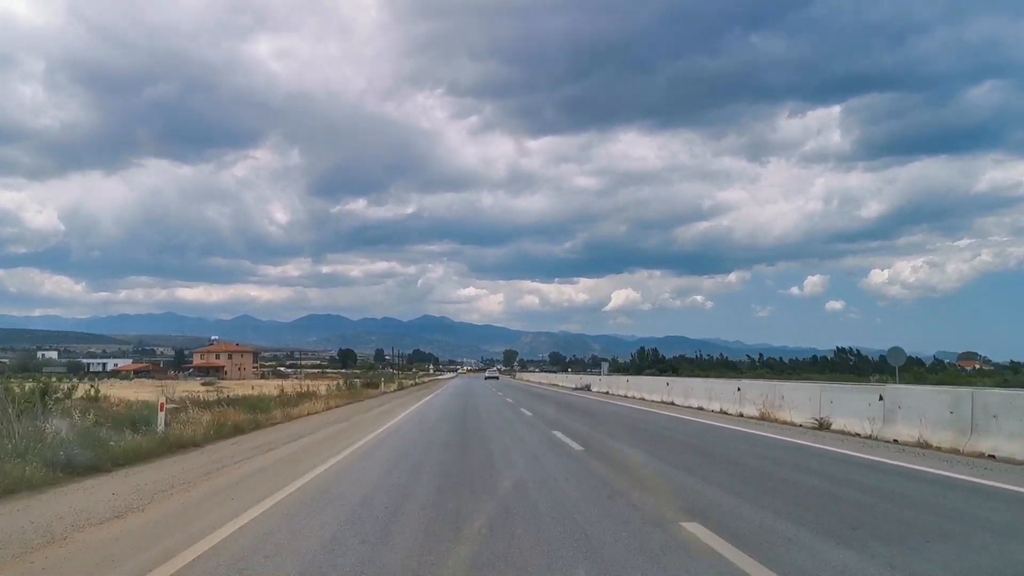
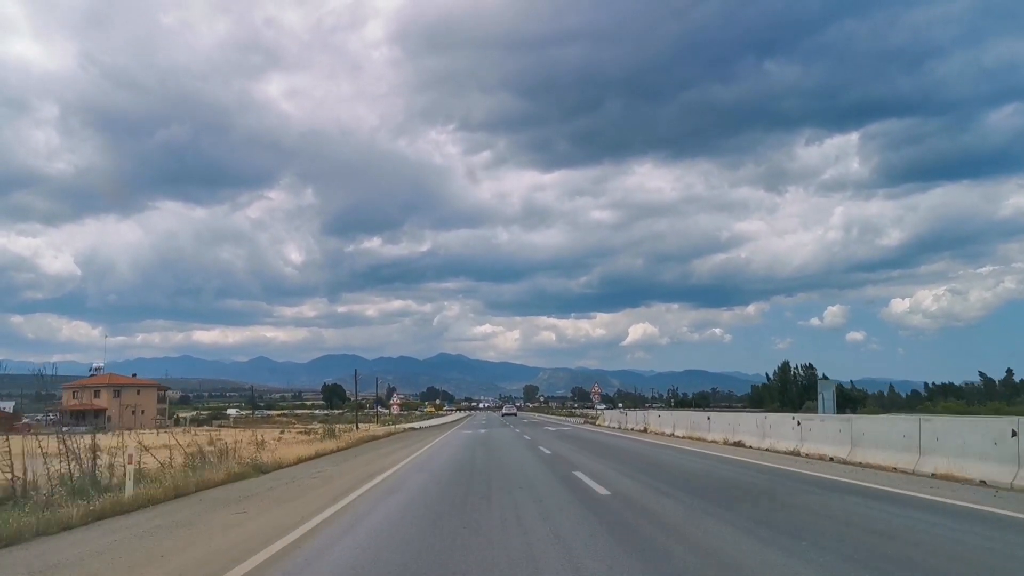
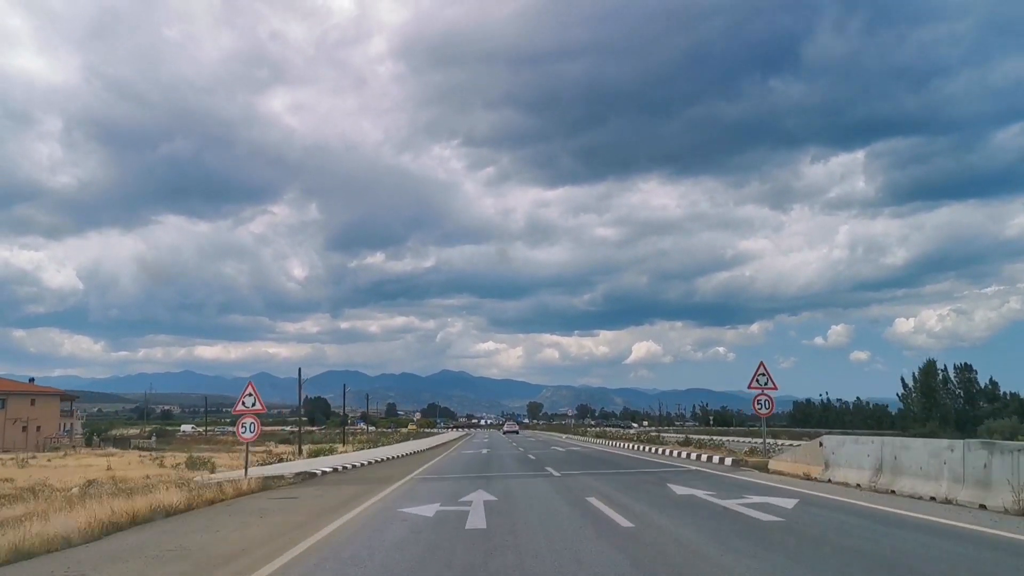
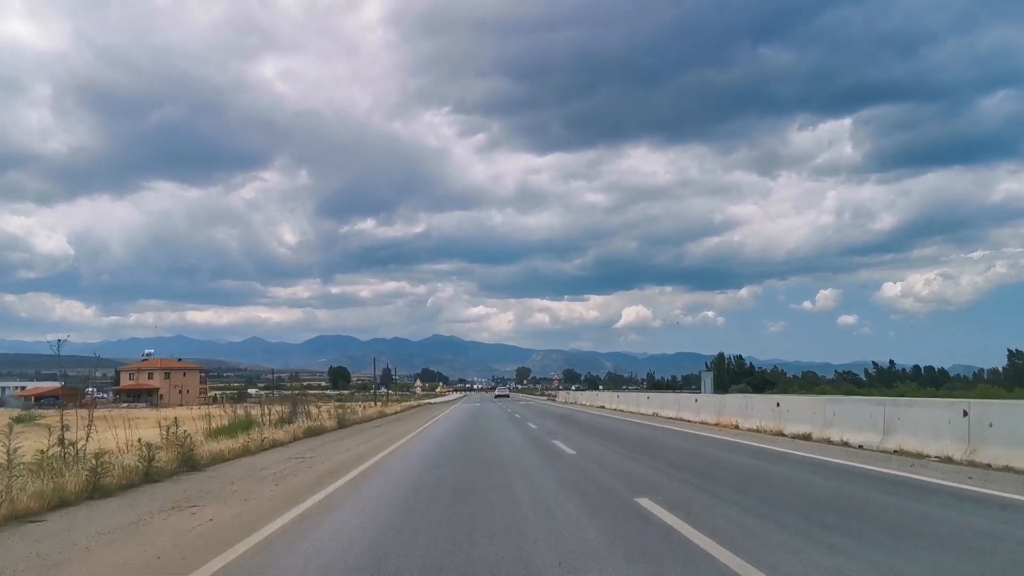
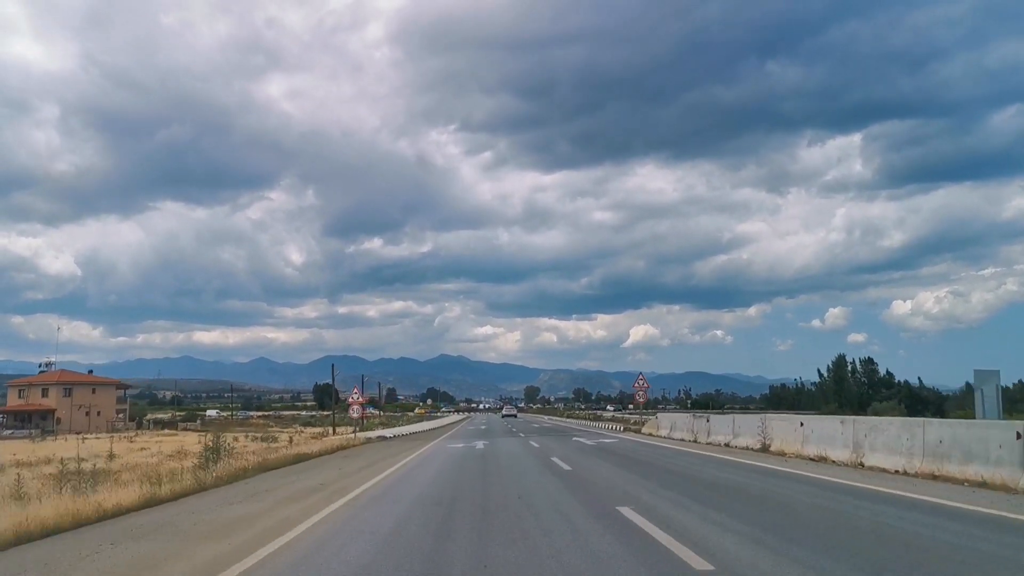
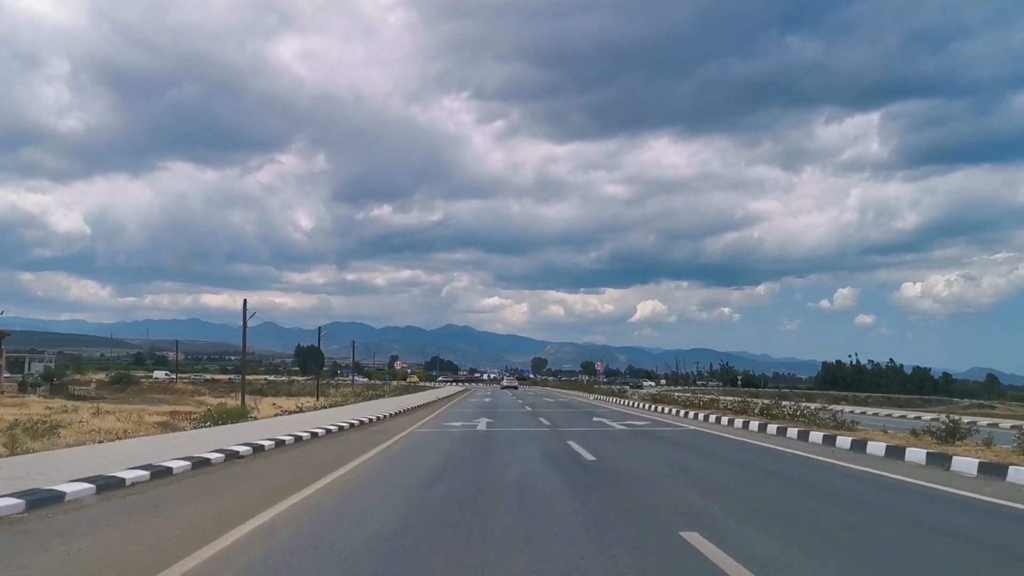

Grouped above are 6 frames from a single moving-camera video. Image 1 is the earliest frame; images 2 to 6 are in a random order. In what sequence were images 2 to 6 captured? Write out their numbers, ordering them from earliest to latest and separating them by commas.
4, 2, 5, 3, 6
